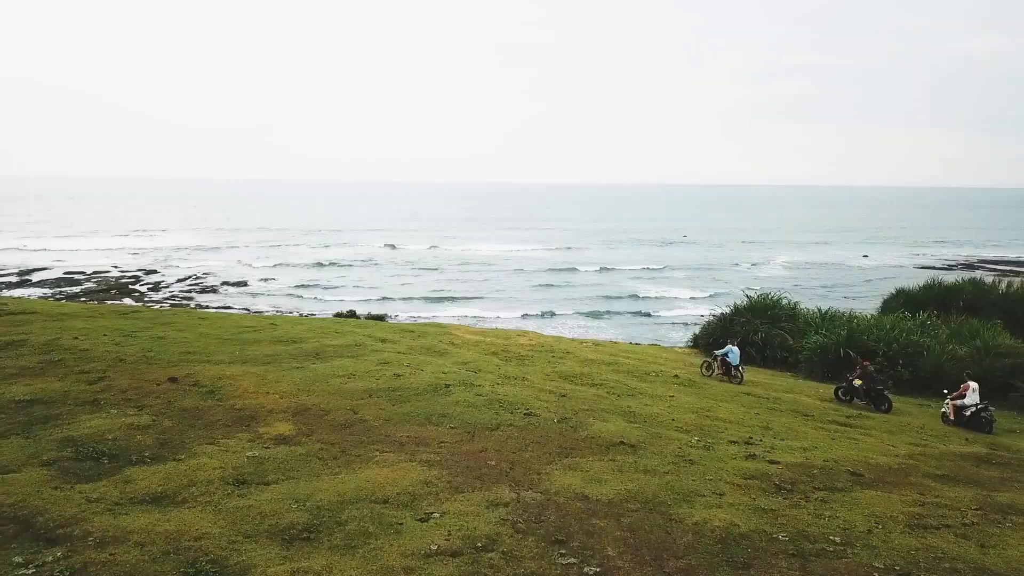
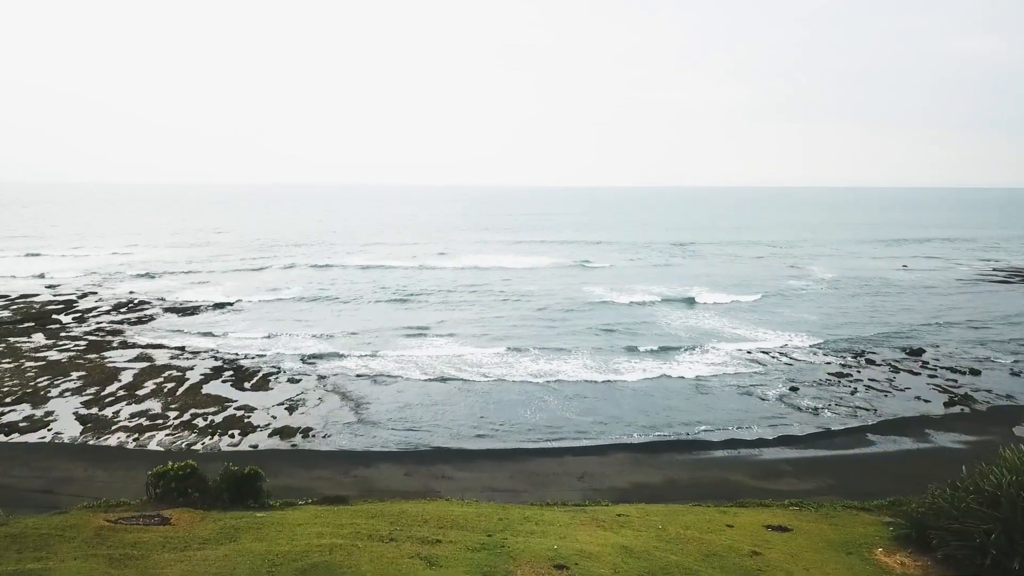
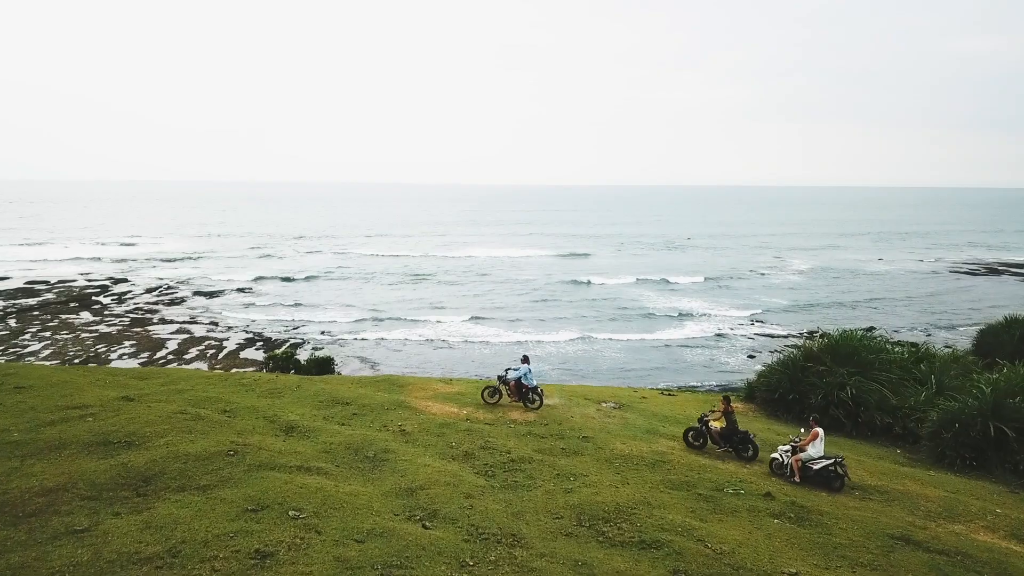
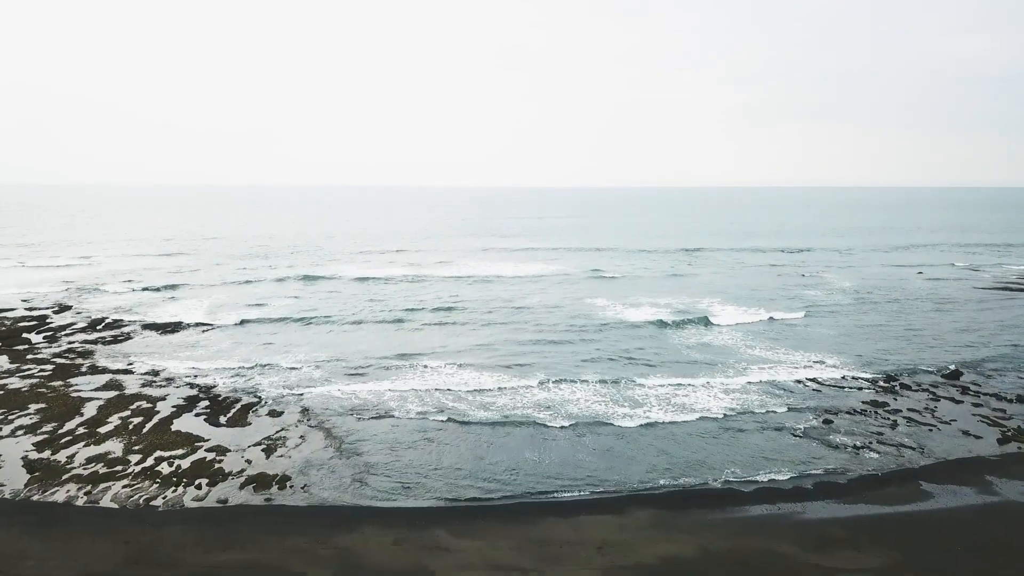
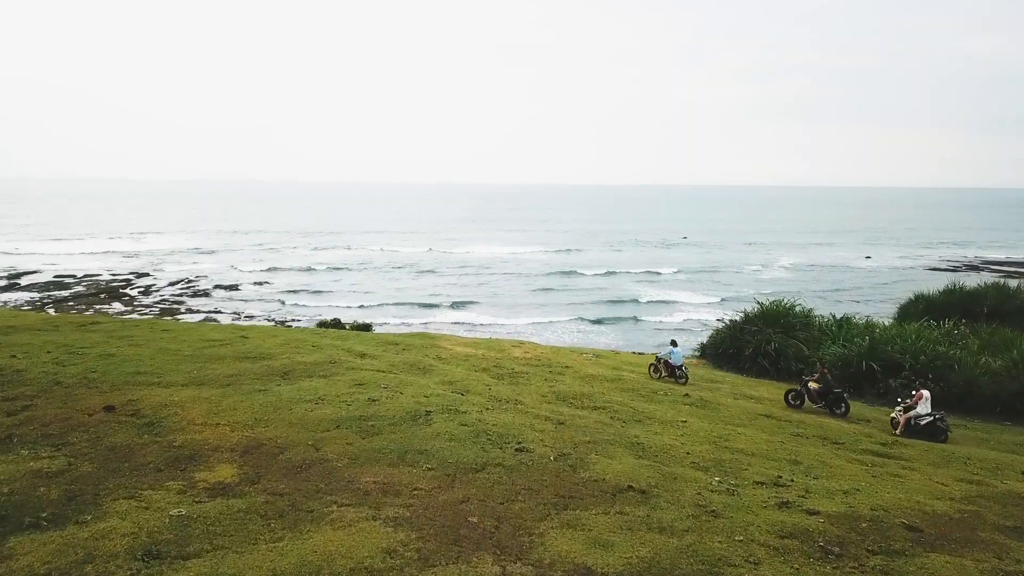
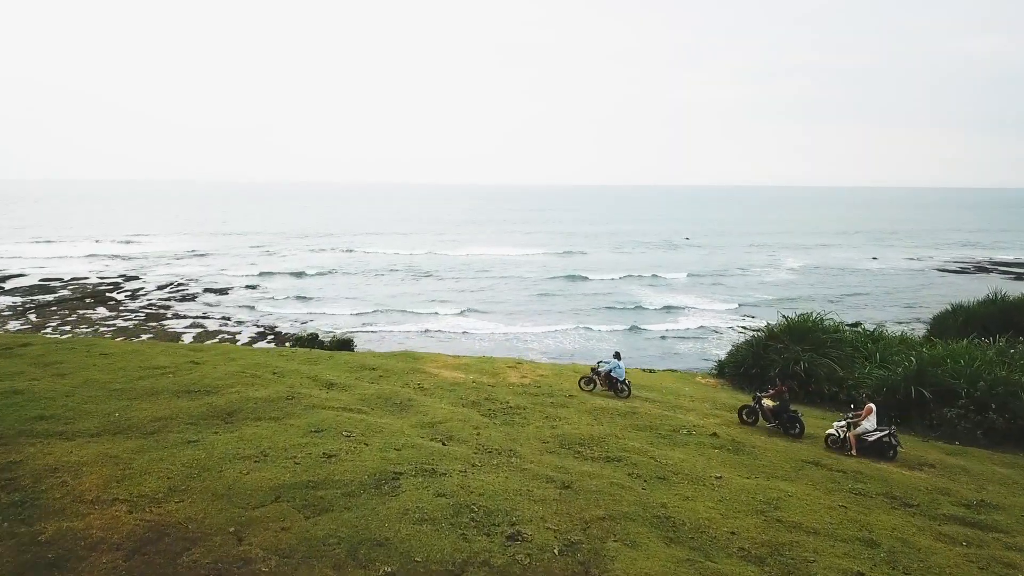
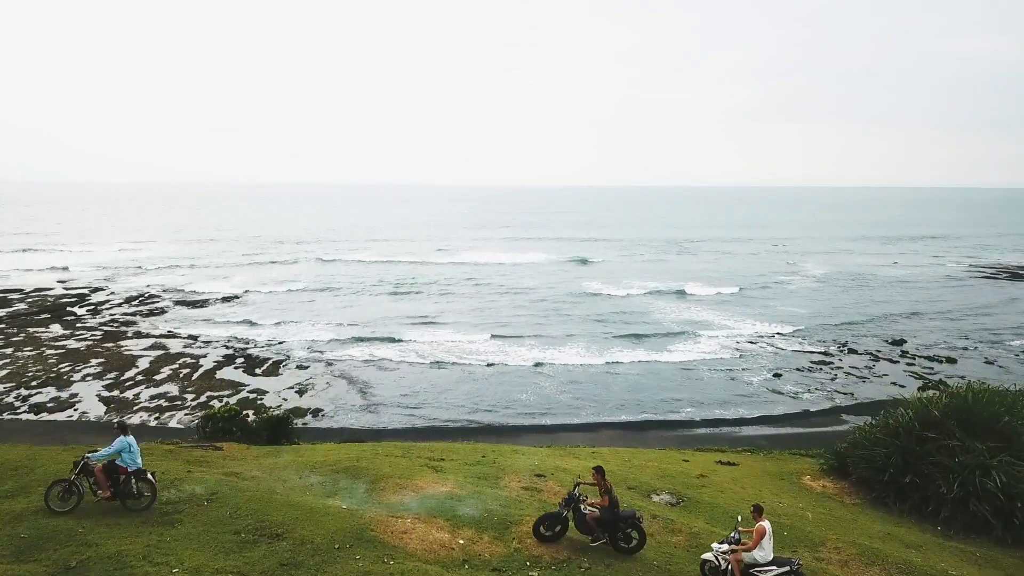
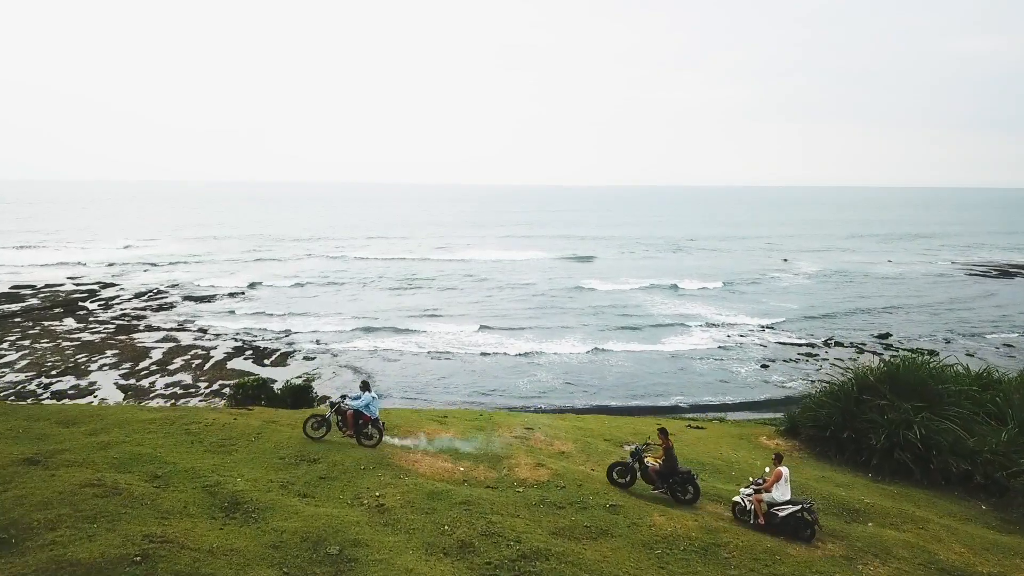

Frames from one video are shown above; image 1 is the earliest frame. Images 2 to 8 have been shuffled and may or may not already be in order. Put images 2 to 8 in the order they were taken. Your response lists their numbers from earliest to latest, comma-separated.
5, 6, 3, 8, 7, 2, 4
